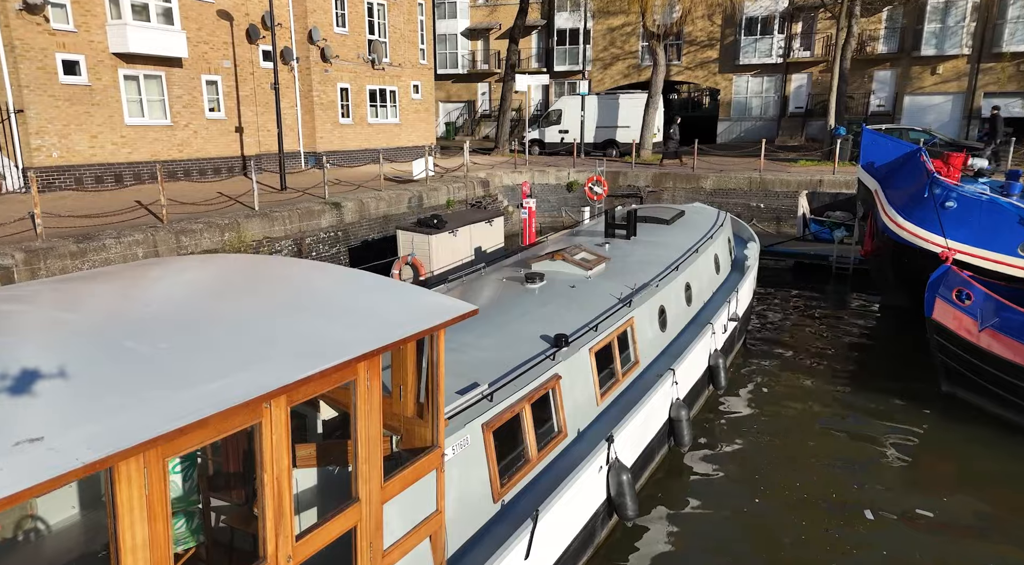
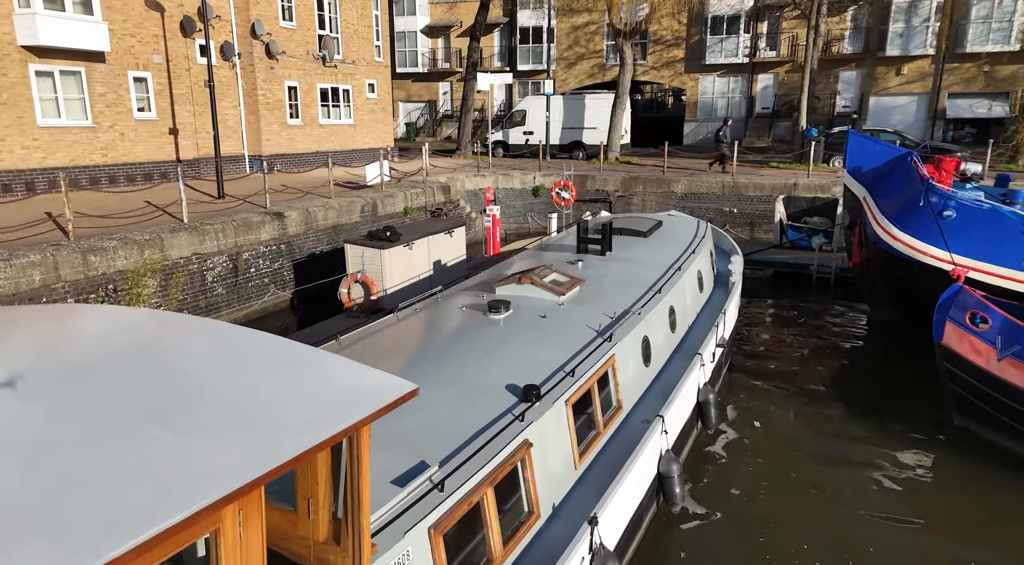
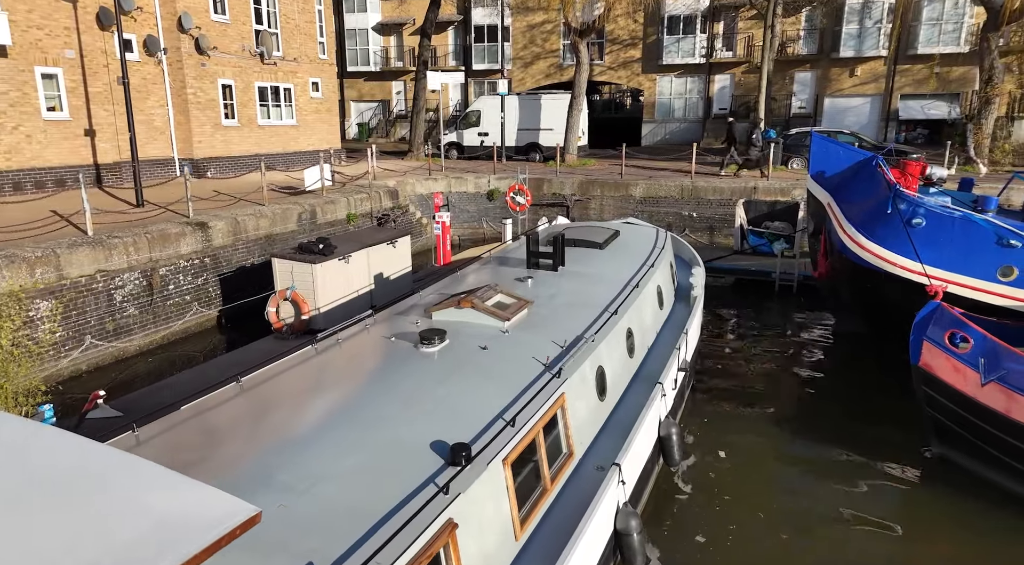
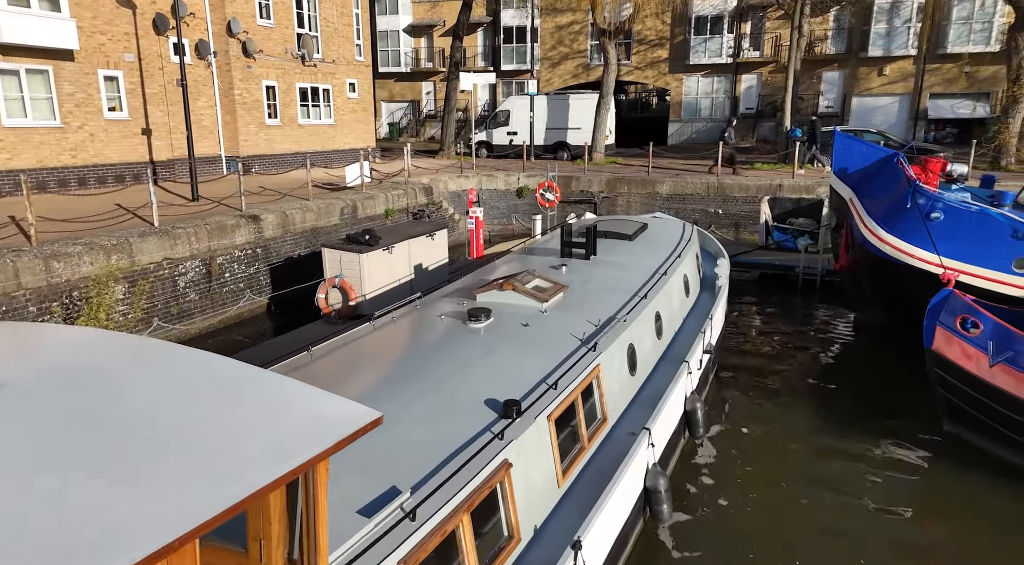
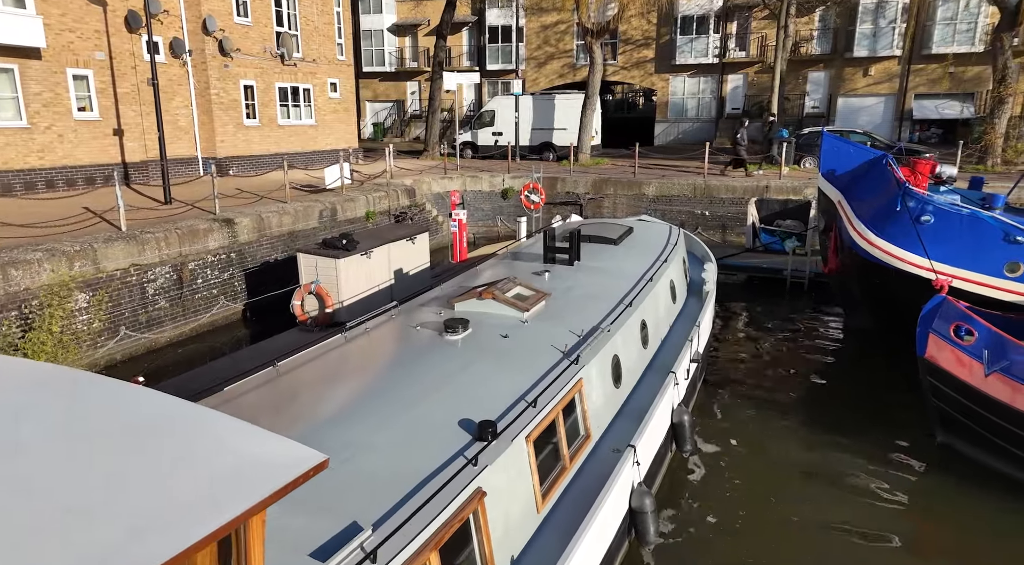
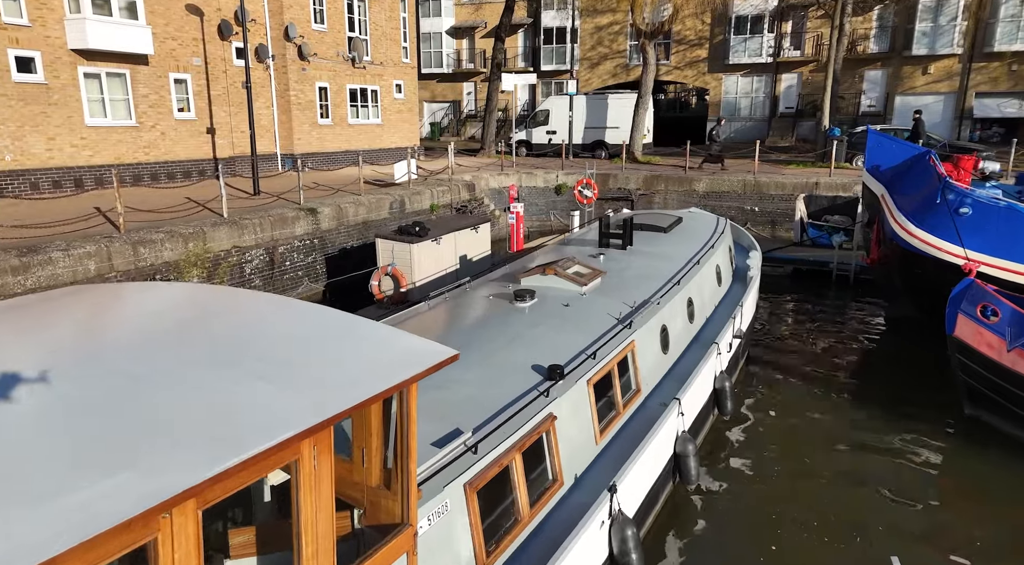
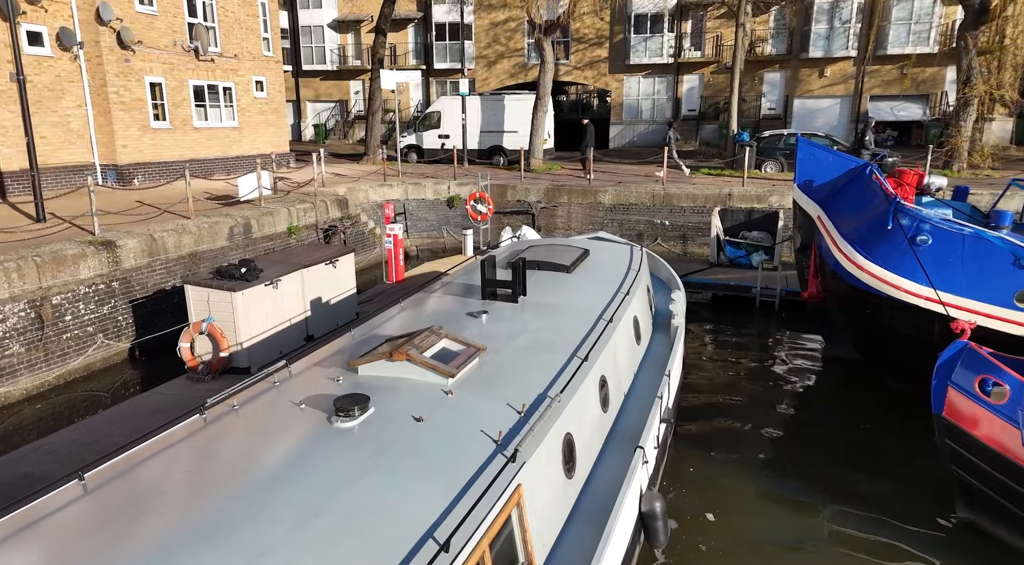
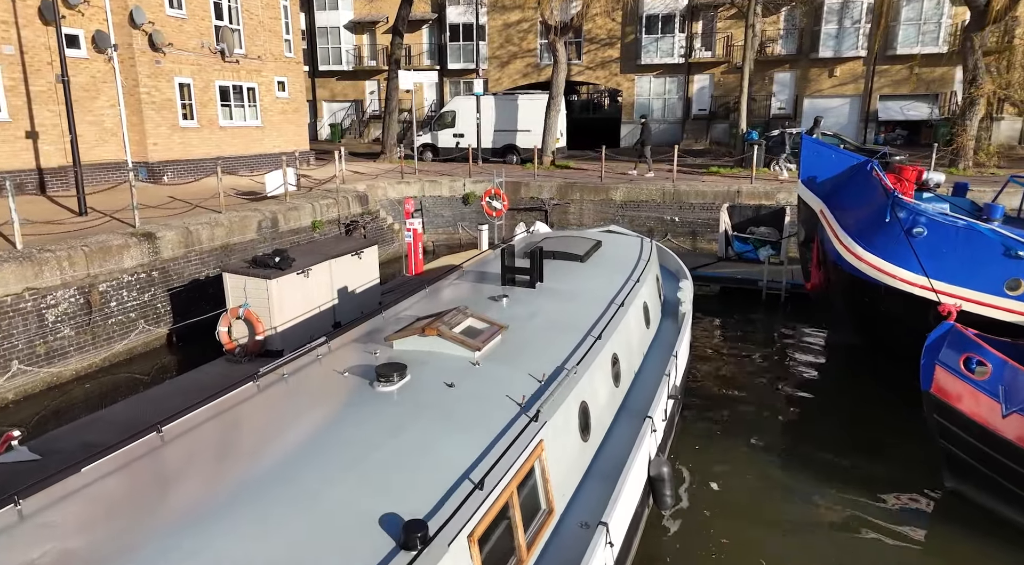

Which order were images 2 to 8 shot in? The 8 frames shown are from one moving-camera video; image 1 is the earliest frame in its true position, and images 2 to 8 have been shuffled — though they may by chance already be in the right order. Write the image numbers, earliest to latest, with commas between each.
6, 2, 4, 5, 3, 8, 7
